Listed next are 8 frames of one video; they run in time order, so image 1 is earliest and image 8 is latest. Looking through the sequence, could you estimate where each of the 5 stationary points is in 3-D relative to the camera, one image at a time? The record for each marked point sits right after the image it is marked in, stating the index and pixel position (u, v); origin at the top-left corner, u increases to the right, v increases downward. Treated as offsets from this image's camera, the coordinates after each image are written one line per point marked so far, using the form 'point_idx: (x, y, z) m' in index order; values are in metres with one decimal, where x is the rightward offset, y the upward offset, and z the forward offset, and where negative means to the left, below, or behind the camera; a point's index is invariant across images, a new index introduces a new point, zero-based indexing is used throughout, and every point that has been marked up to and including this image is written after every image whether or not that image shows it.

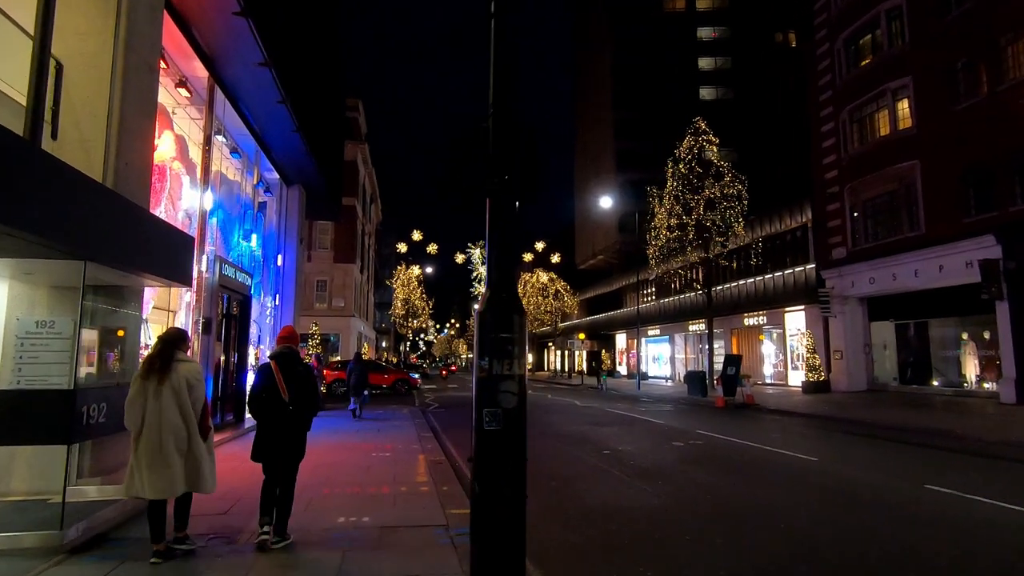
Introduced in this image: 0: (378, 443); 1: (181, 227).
0: (-2.8, -3.3, +12.1) m
1: (-6.7, +1.3, +11.5) m
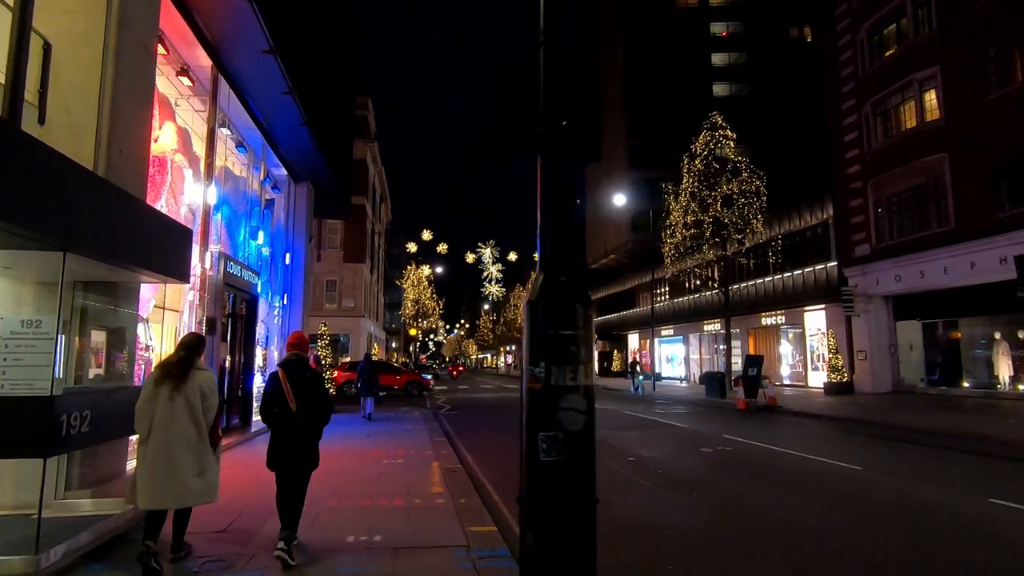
0: (-2.4, -3.2, +11.5) m
1: (-6.4, +1.3, +11.0) m
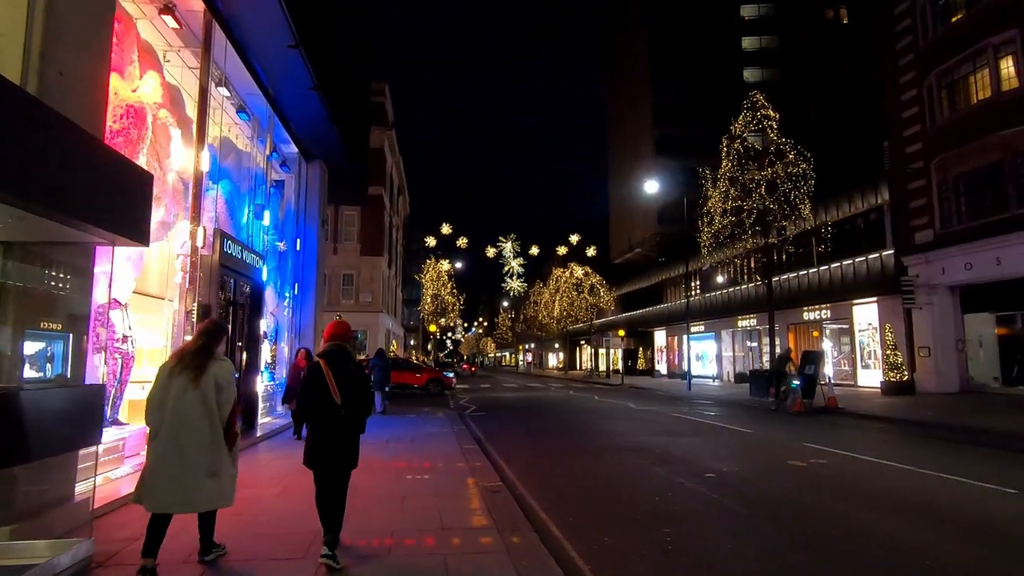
0: (-1.6, -2.9, +9.7) m
1: (-5.6, +1.6, +9.3) m
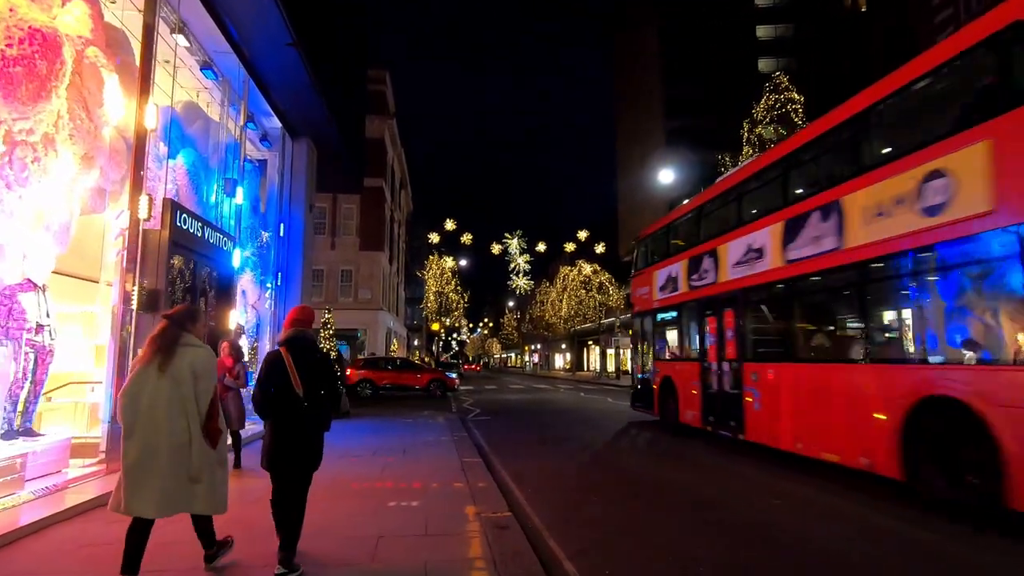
0: (-1.5, -2.6, +7.9) m
1: (-5.5, +1.9, +7.6) m
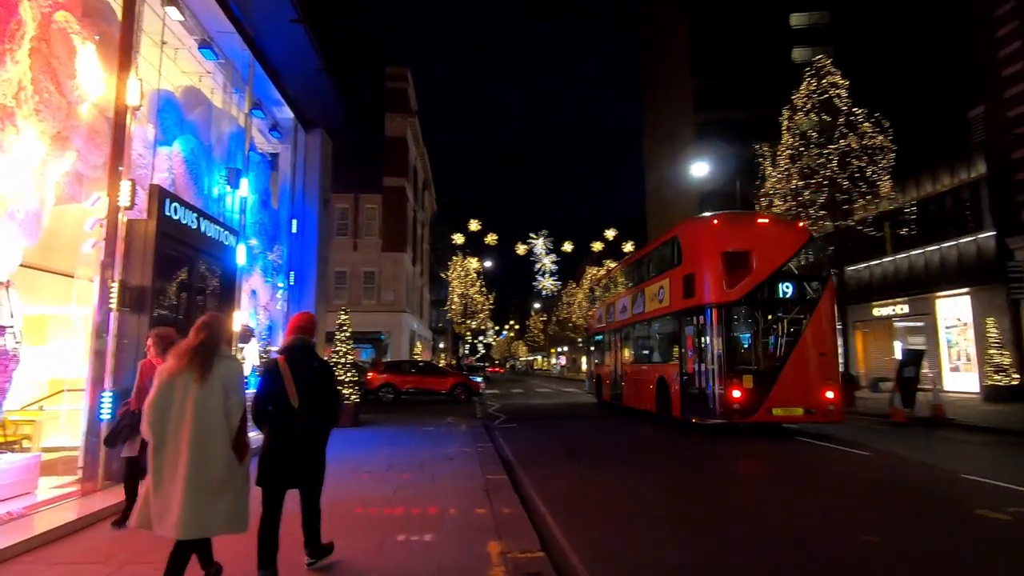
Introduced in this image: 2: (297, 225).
0: (-1.1, -2.5, +6.9) m
1: (-5.2, +1.9, +6.7) m
2: (-5.5, +1.6, +14.9) m
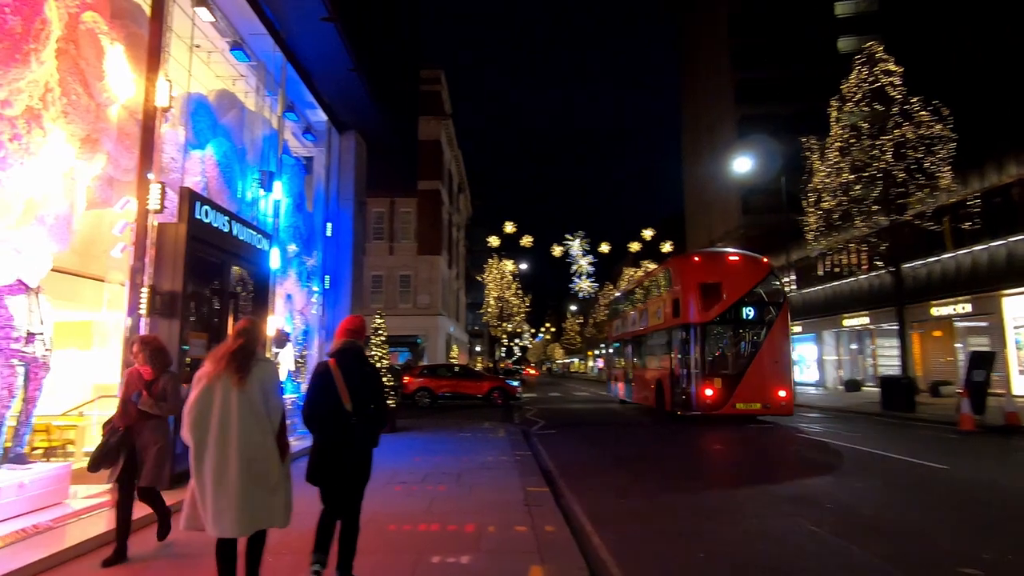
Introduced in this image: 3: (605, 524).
0: (-0.7, -2.6, +6.5) m
1: (-4.7, +1.9, +6.6) m
2: (-4.6, +1.5, +14.8) m
3: (+1.1, -2.8, +6.8) m
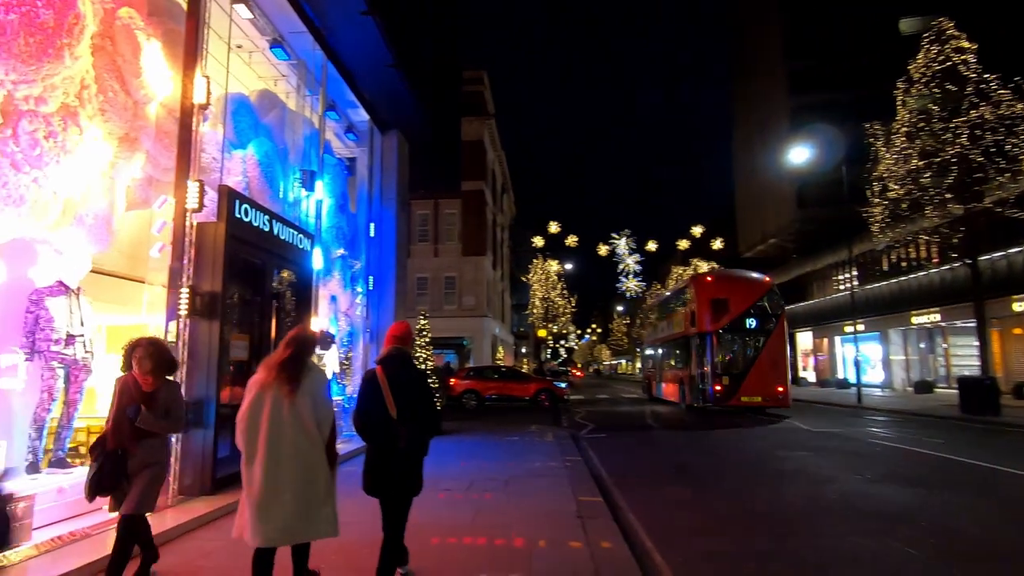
0: (-0.1, -2.5, +6.0) m
1: (-4.2, +1.9, +6.5) m
2: (-3.4, +1.5, +14.6) m
3: (+1.7, -2.7, +6.2) m
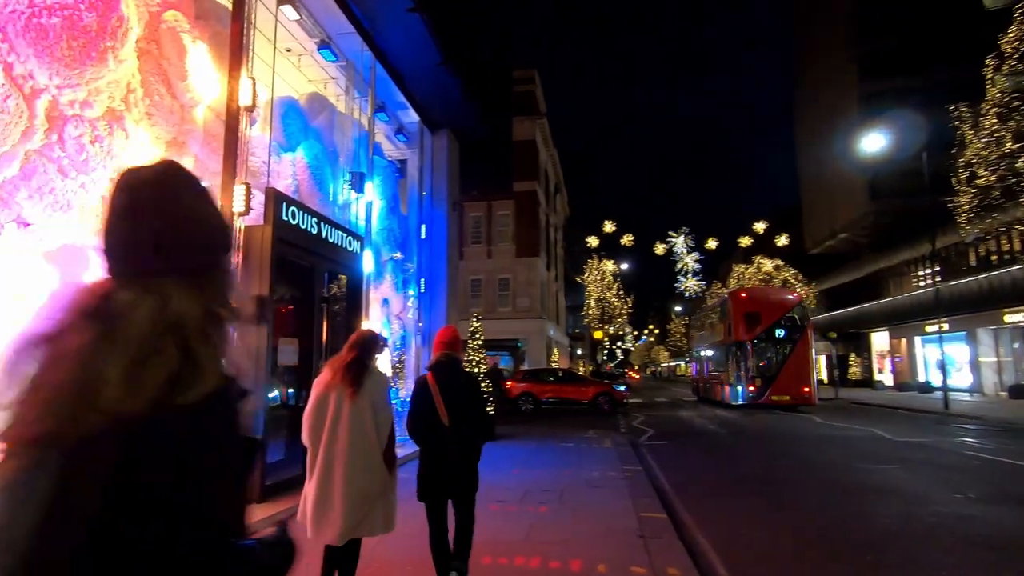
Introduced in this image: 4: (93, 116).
0: (+0.4, -2.5, +5.6) m
1: (-3.7, +1.8, +6.5) m
2: (-2.1, +1.4, +14.5) m
3: (+2.2, -2.7, +5.6) m
4: (-3.8, +1.6, +5.3) m
